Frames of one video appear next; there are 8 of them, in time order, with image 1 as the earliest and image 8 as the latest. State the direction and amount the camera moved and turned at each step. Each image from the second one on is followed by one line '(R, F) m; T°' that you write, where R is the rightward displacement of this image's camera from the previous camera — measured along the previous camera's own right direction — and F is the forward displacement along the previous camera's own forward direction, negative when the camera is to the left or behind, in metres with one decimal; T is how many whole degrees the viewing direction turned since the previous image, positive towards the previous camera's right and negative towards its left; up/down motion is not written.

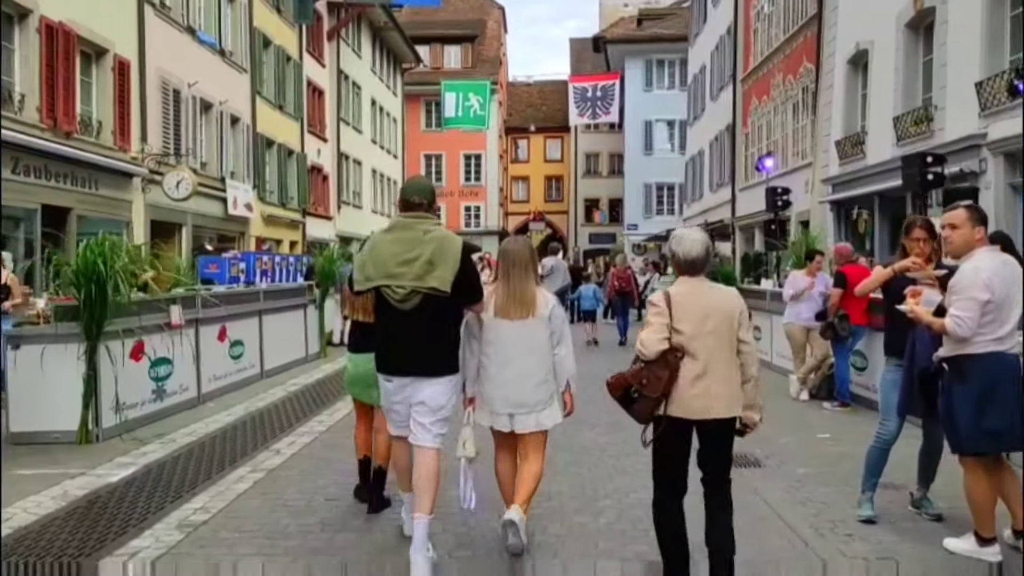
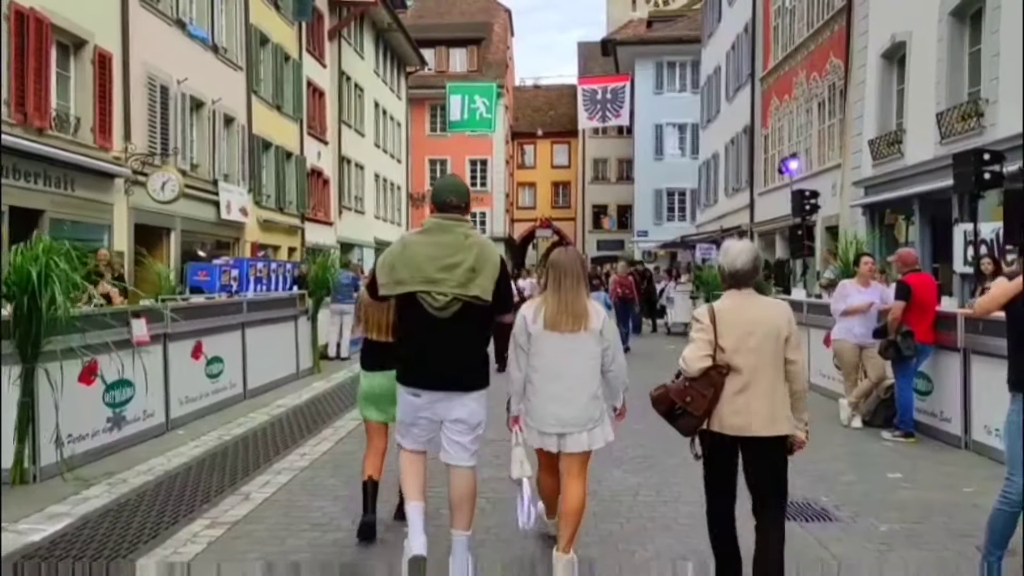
(-0.1, +1.3) m; 0°
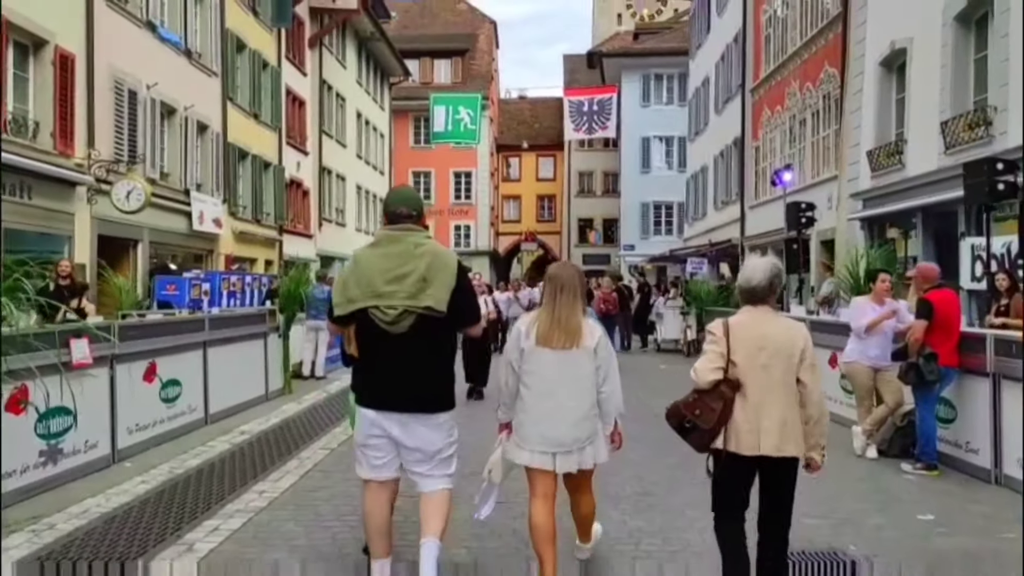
(0.0, +0.8) m; +1°
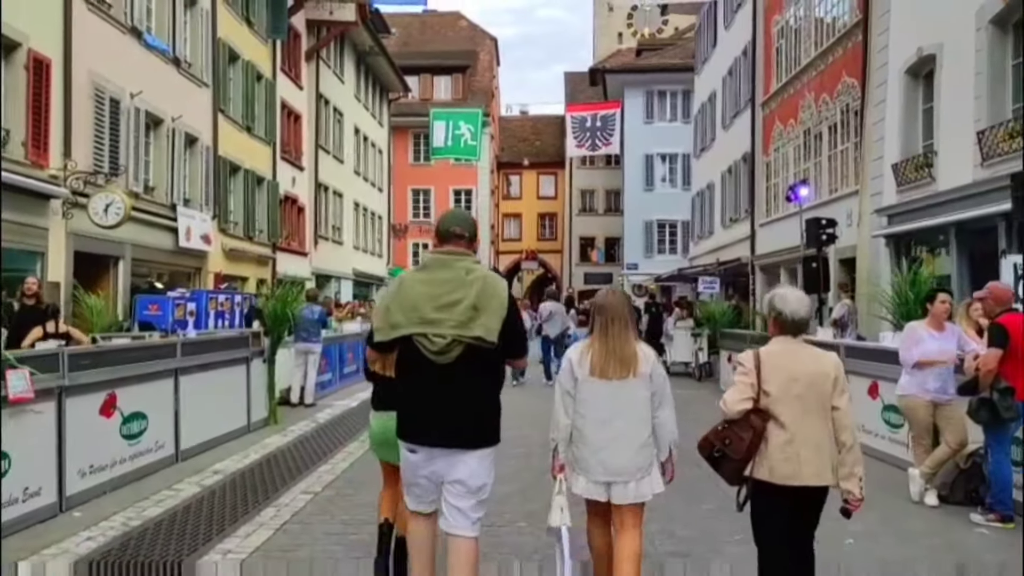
(-0.1, +1.1) m; 0°
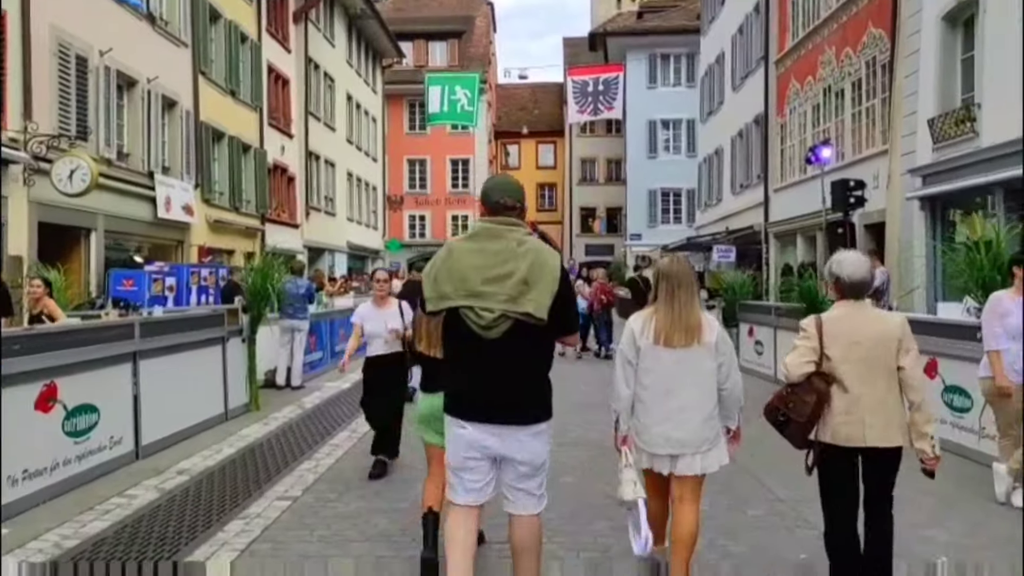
(-0.1, +1.3) m; 0°
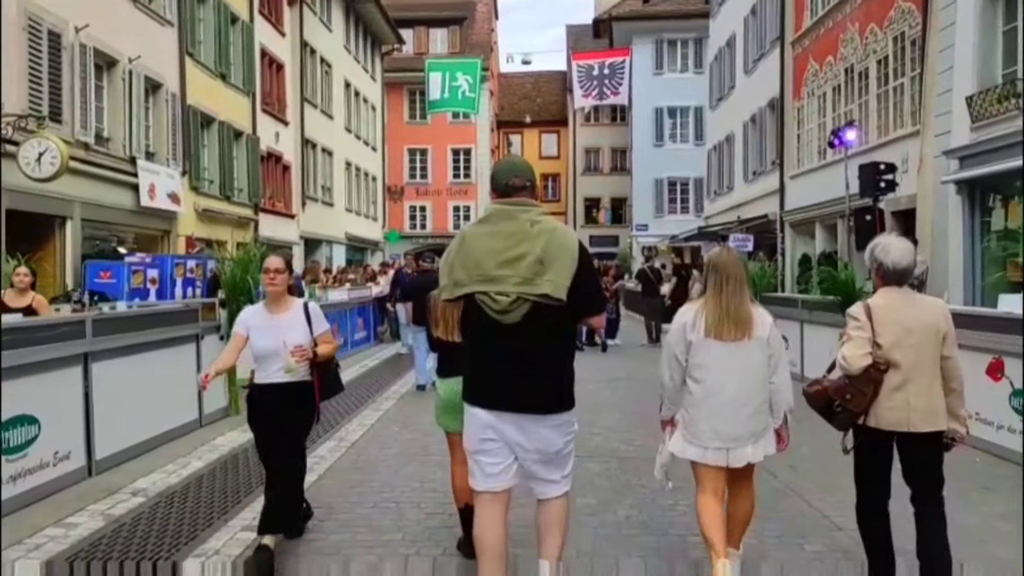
(0.0, +1.1) m; 0°
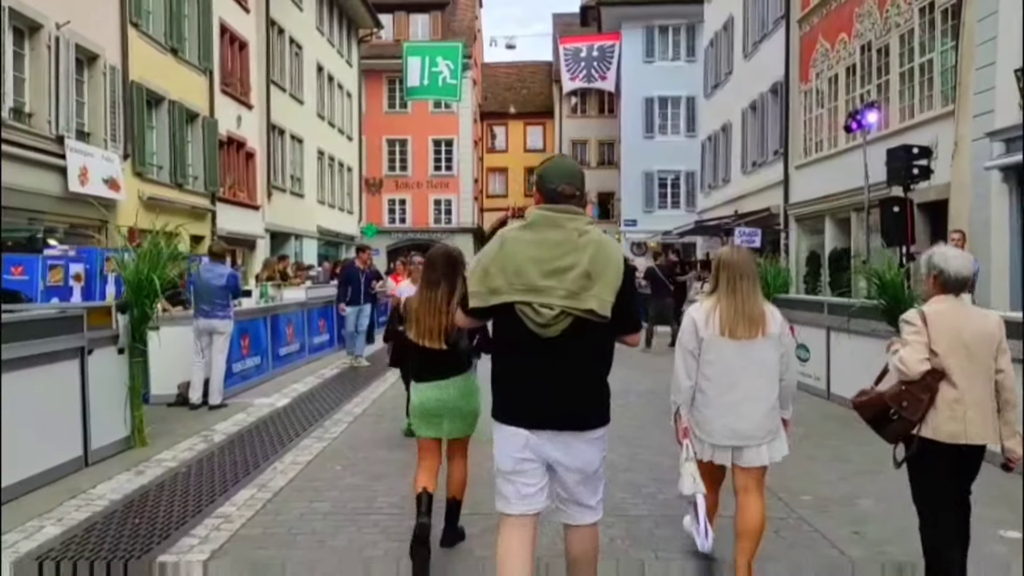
(+0.1, +2.1) m; +1°
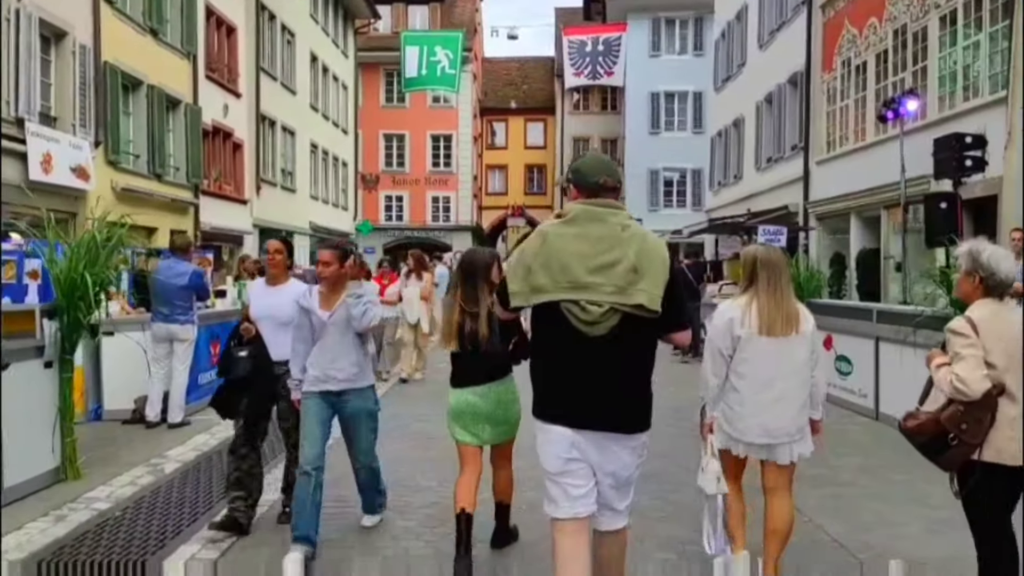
(-0.1, +1.4) m; 0°
